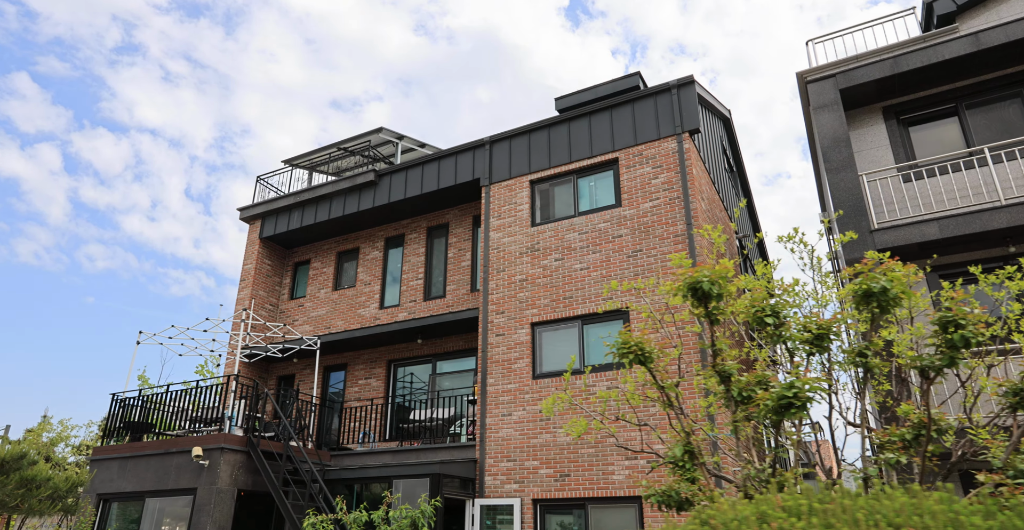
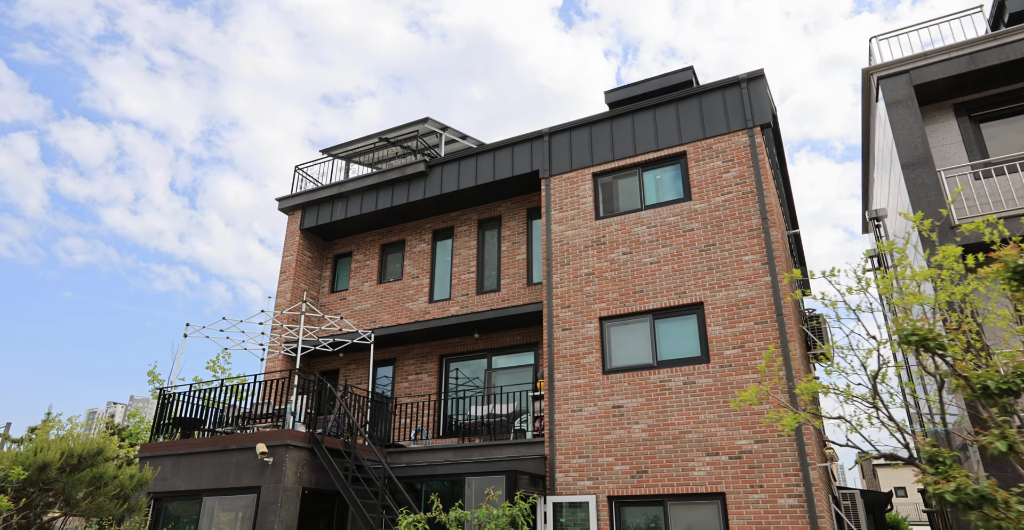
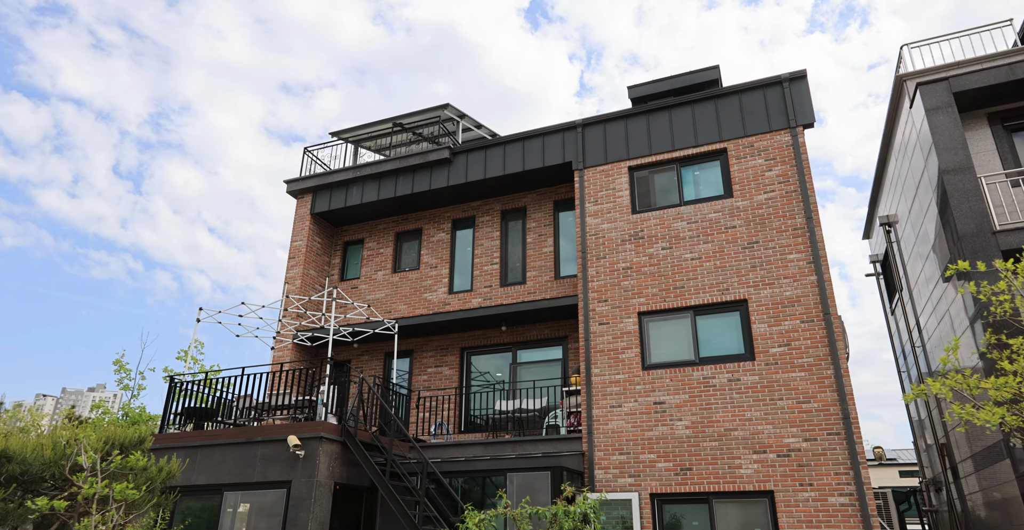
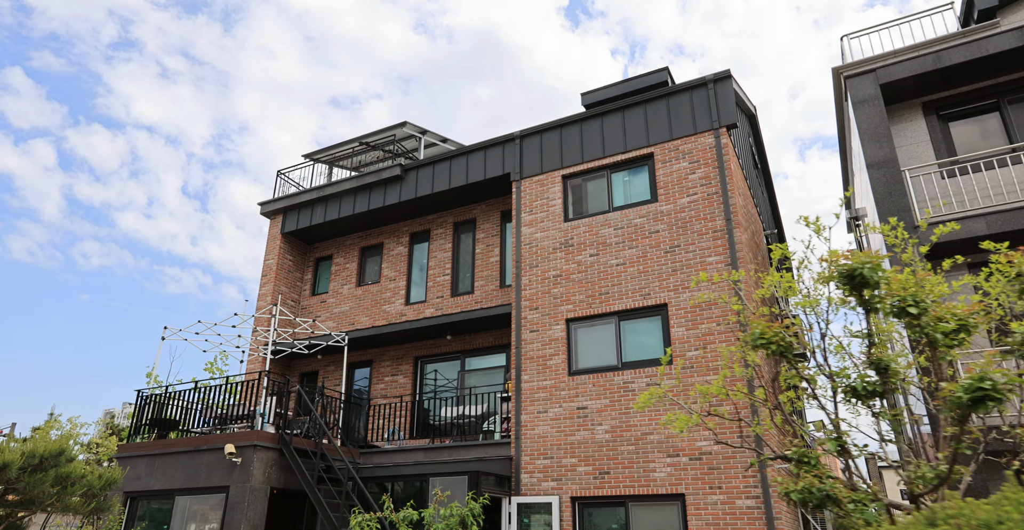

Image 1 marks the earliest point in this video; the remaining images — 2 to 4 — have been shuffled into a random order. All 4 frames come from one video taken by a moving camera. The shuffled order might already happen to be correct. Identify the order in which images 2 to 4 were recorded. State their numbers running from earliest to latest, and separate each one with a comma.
4, 2, 3
